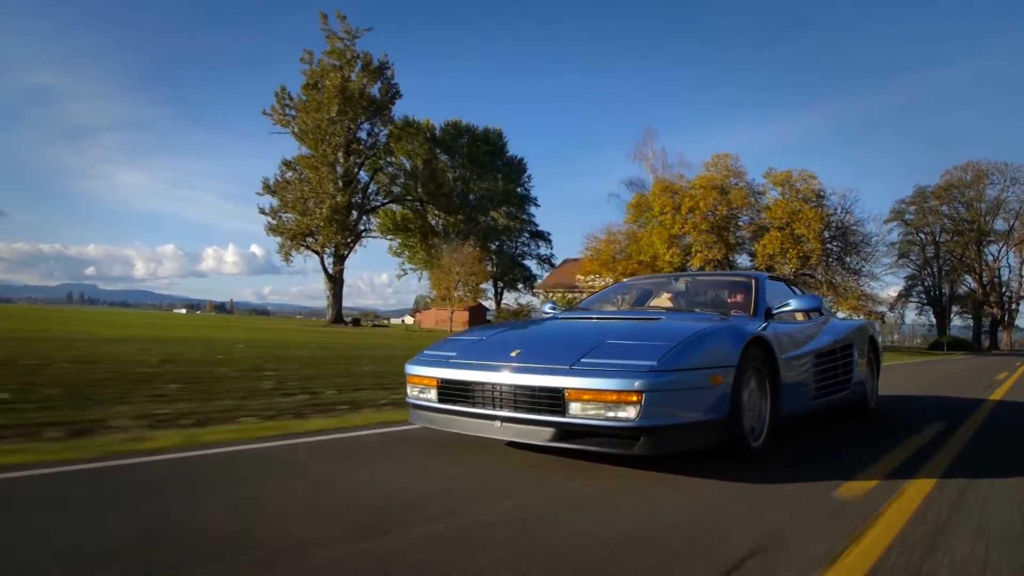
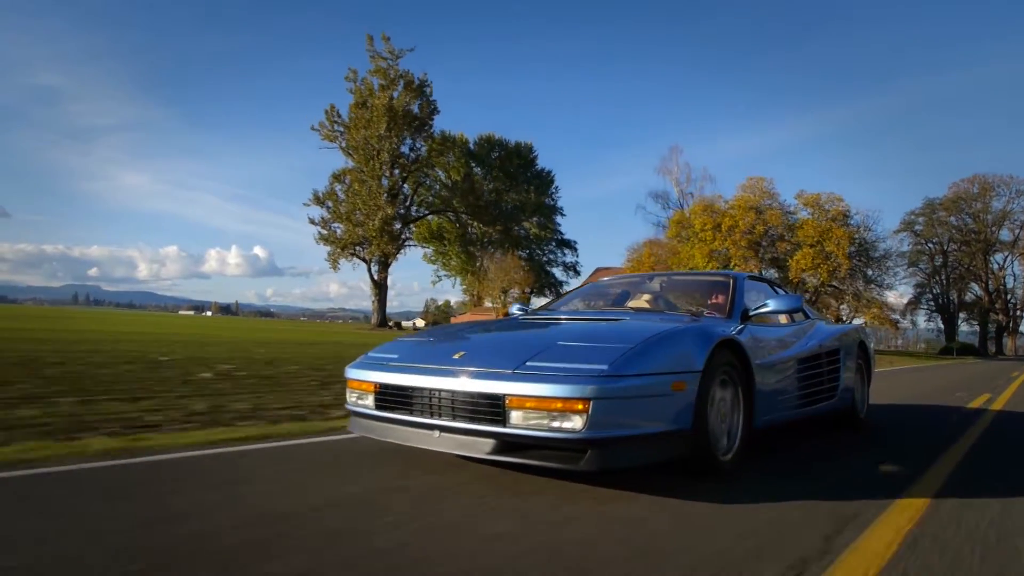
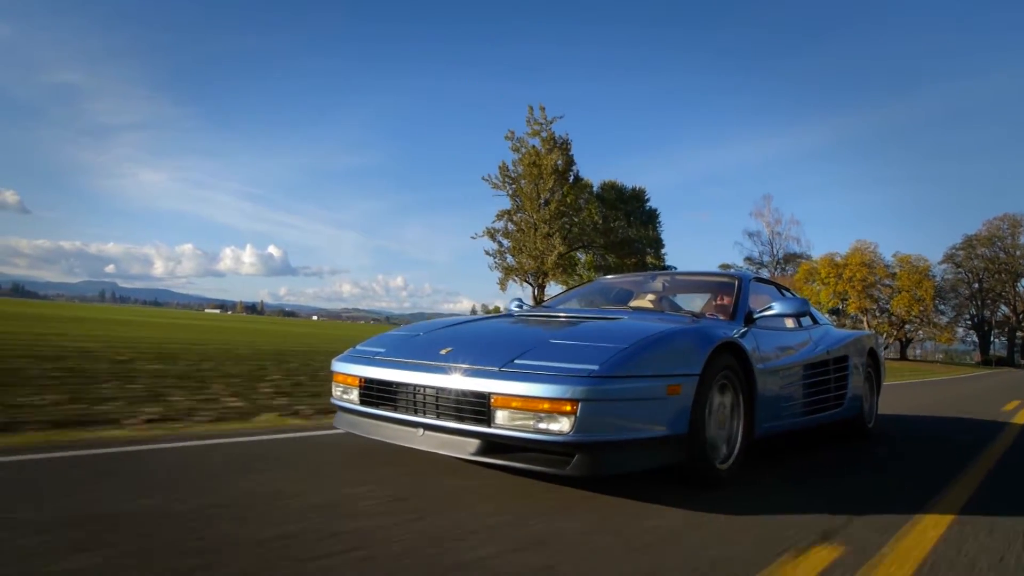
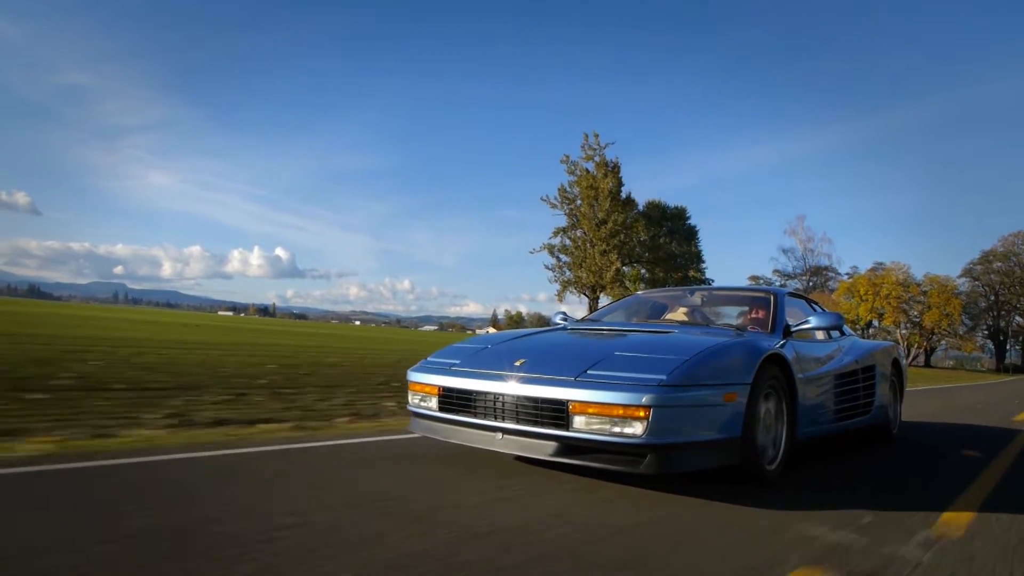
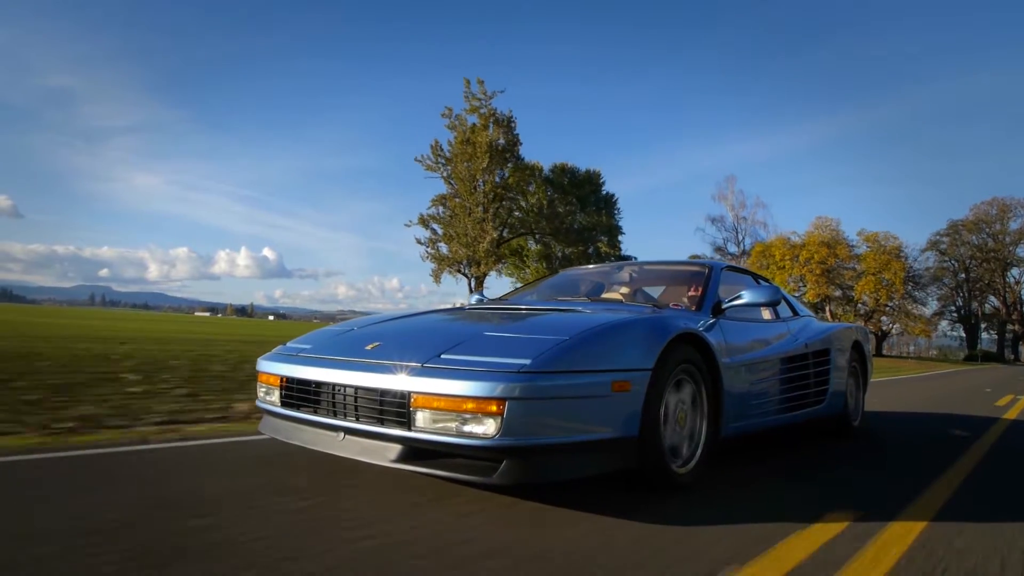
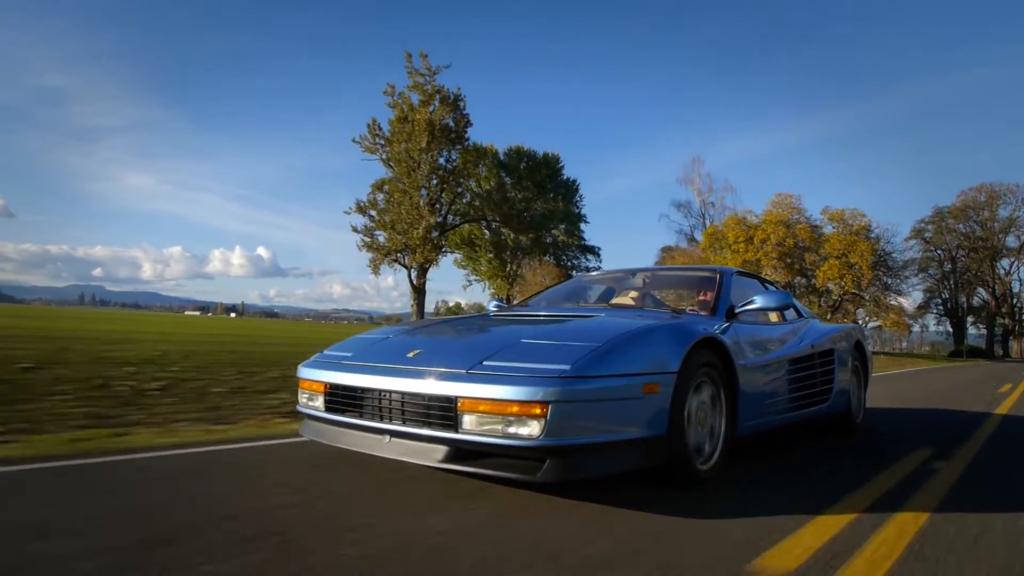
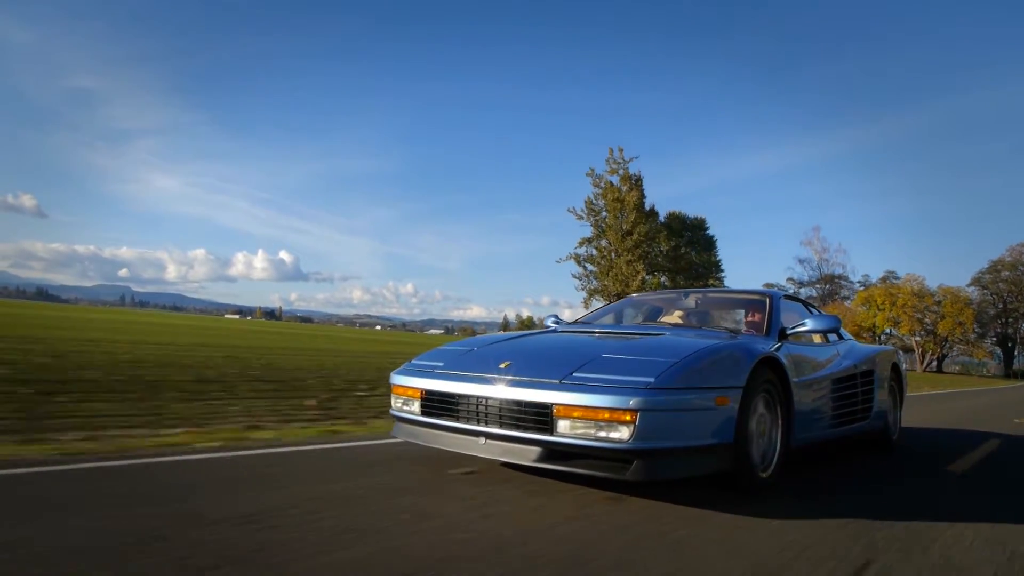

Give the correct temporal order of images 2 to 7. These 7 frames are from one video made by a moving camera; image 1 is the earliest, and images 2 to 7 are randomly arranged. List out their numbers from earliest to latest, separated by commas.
2, 6, 5, 3, 4, 7
